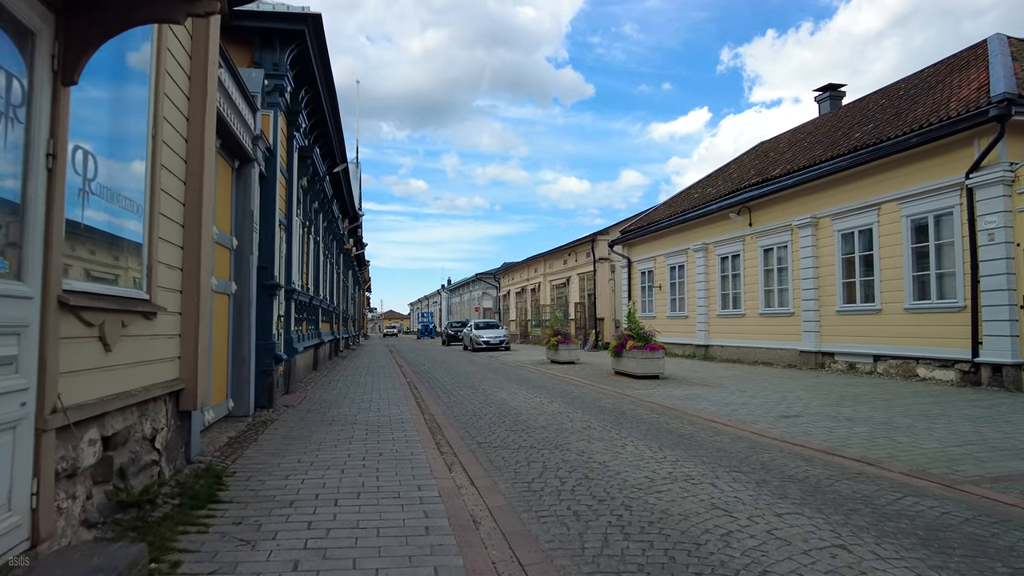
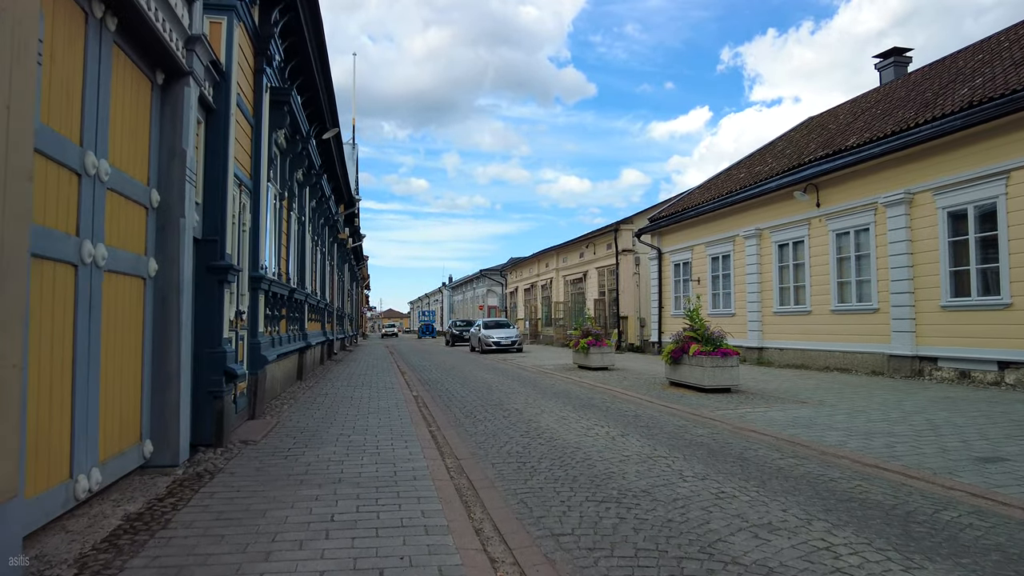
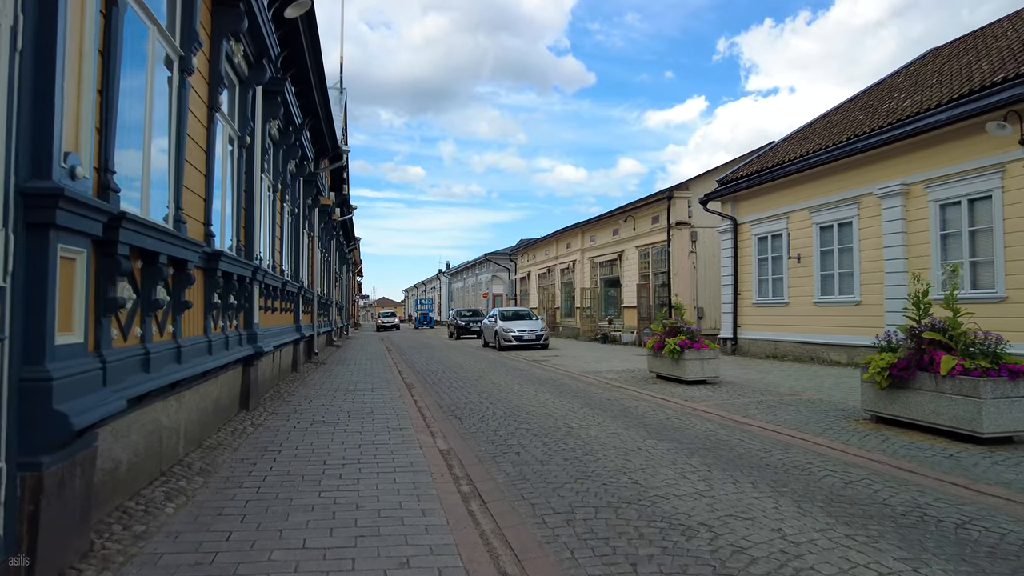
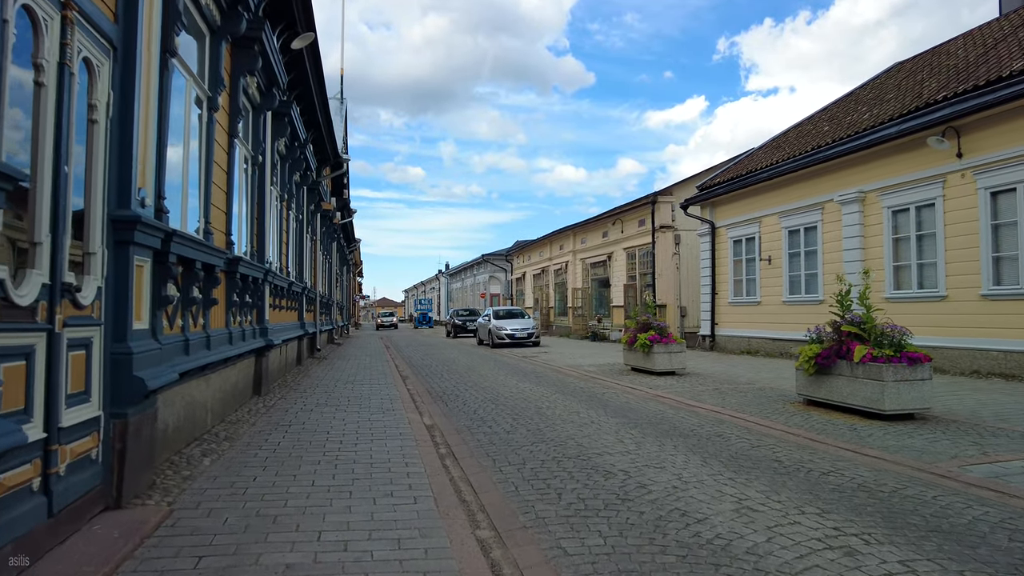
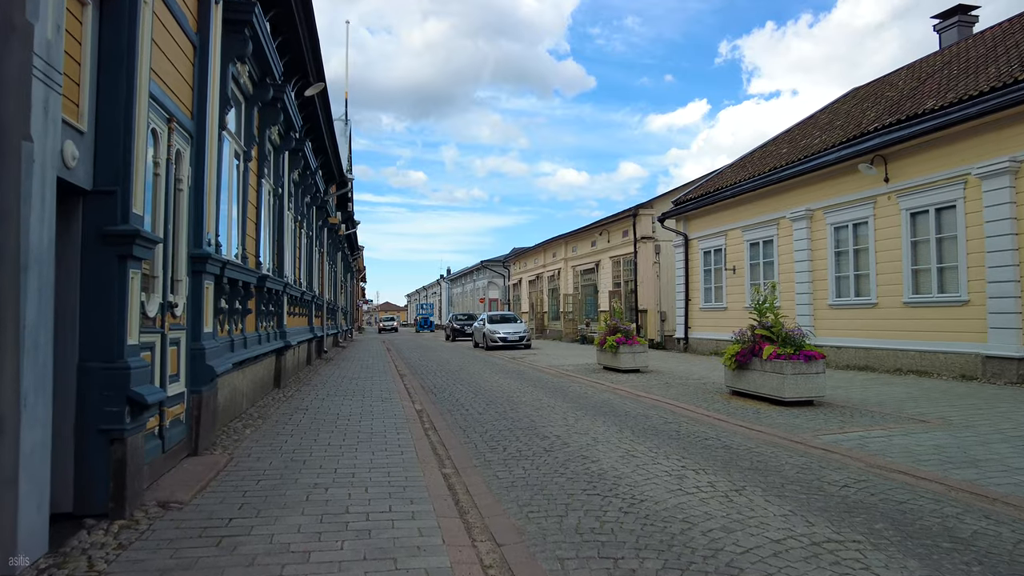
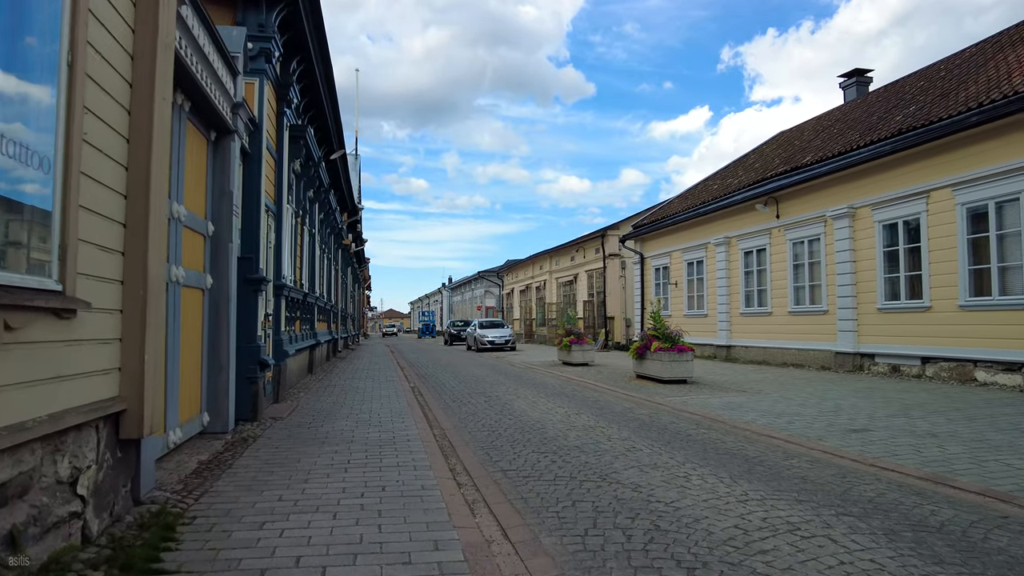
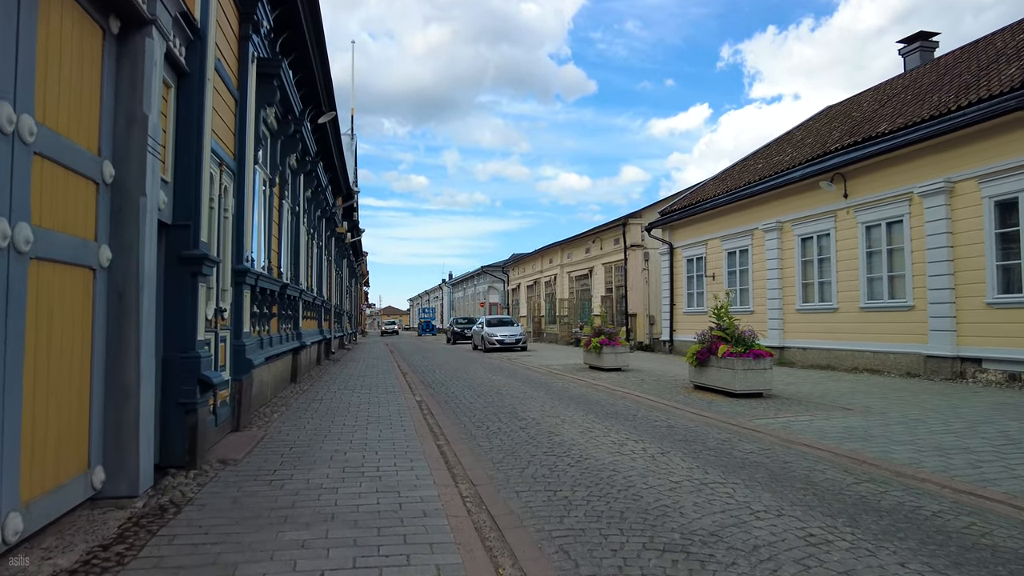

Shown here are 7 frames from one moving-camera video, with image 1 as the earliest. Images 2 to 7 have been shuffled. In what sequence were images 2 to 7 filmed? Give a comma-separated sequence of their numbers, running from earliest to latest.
6, 2, 7, 5, 4, 3
